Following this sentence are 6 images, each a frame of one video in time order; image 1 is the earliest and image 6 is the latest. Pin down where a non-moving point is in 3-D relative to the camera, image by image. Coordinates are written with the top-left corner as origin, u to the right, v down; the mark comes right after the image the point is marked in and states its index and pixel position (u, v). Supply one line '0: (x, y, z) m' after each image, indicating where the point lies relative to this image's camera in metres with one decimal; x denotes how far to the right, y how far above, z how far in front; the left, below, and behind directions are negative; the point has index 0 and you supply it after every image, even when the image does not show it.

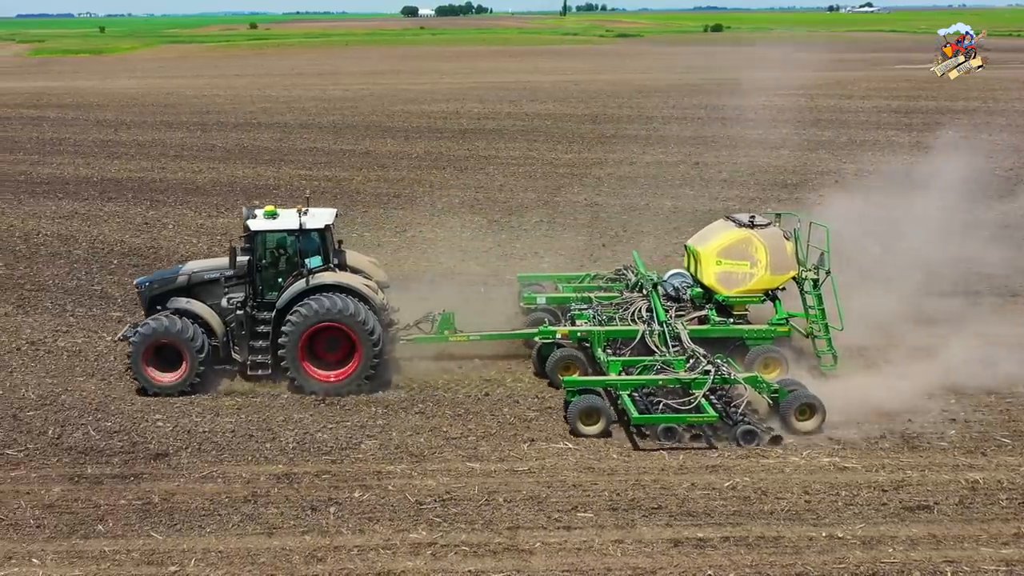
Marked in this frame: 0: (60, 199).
0: (-8.4, +1.6, +17.3) m
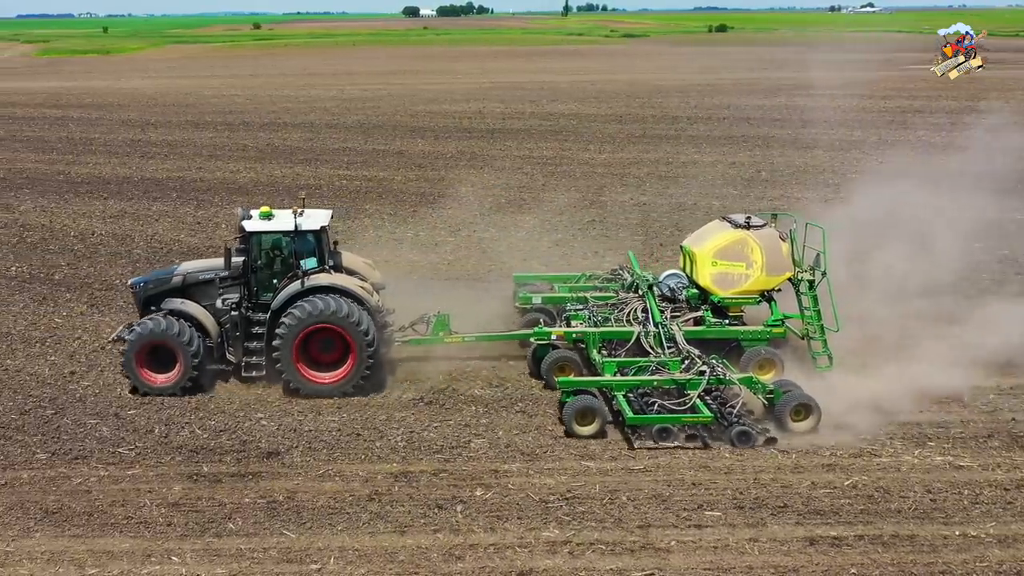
0: (-7.5, +1.7, +17.4) m
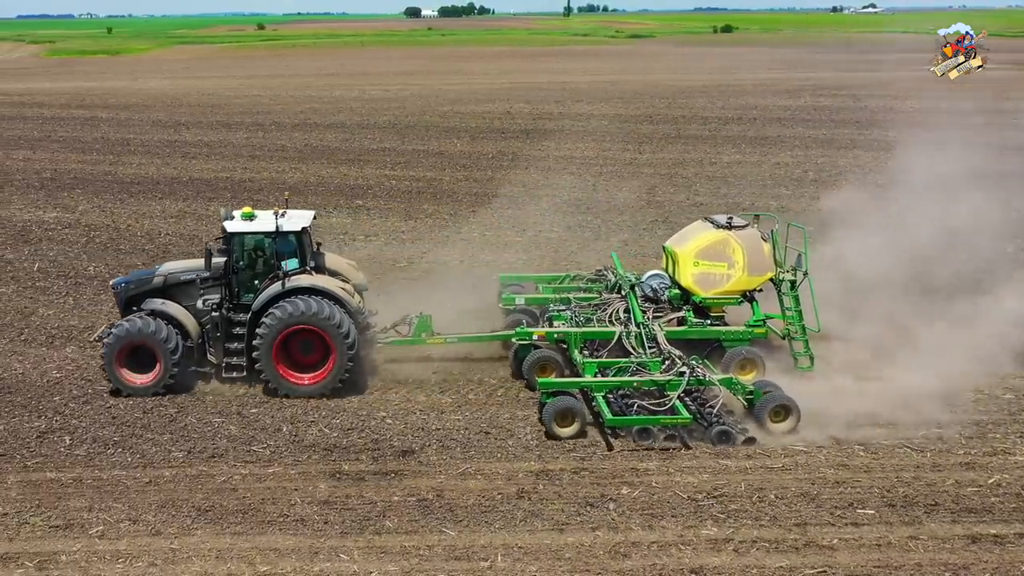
0: (-6.5, +1.7, +17.4) m
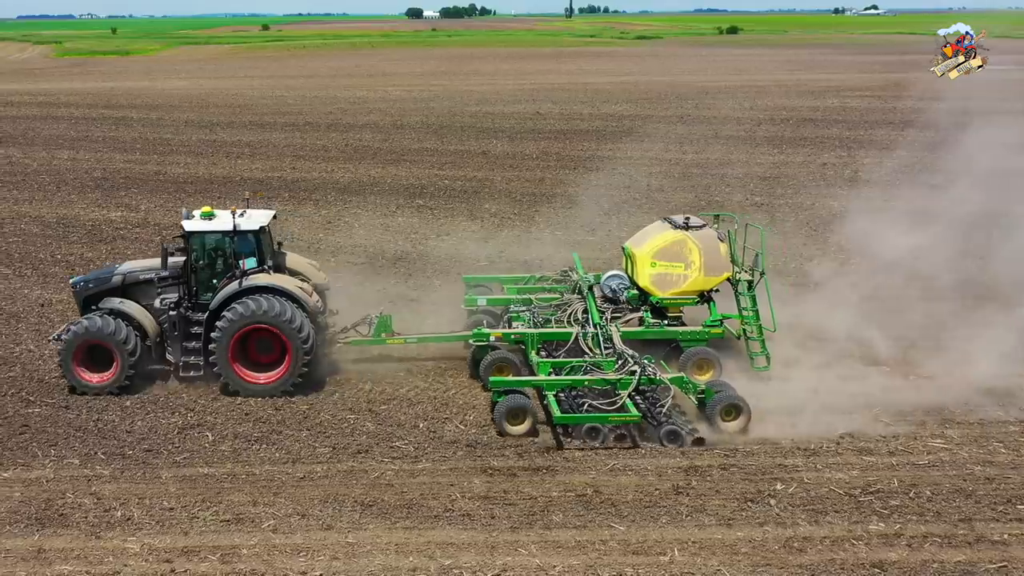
0: (-5.4, +1.7, +17.4) m
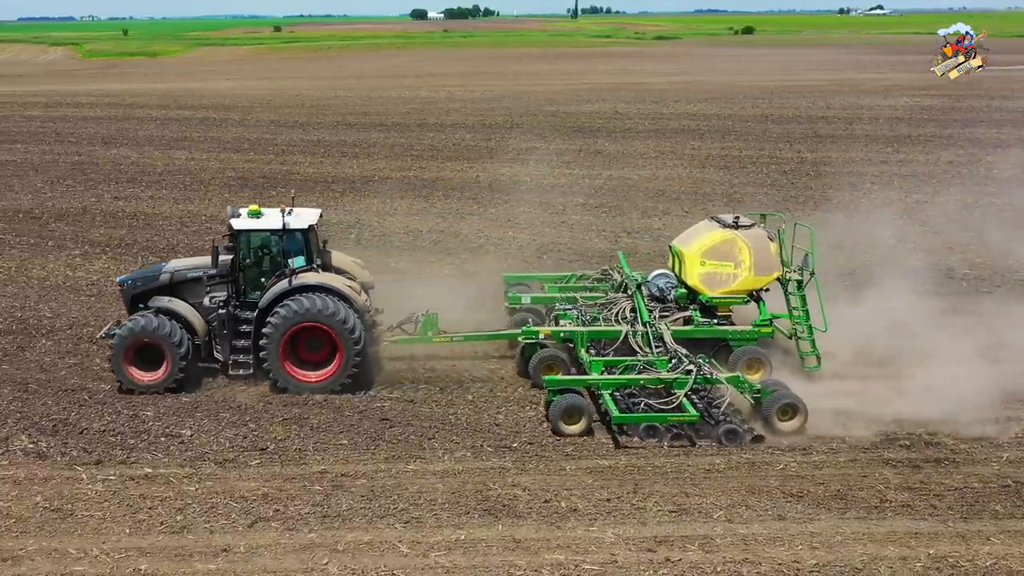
0: (-2.5, +1.7, +17.5) m
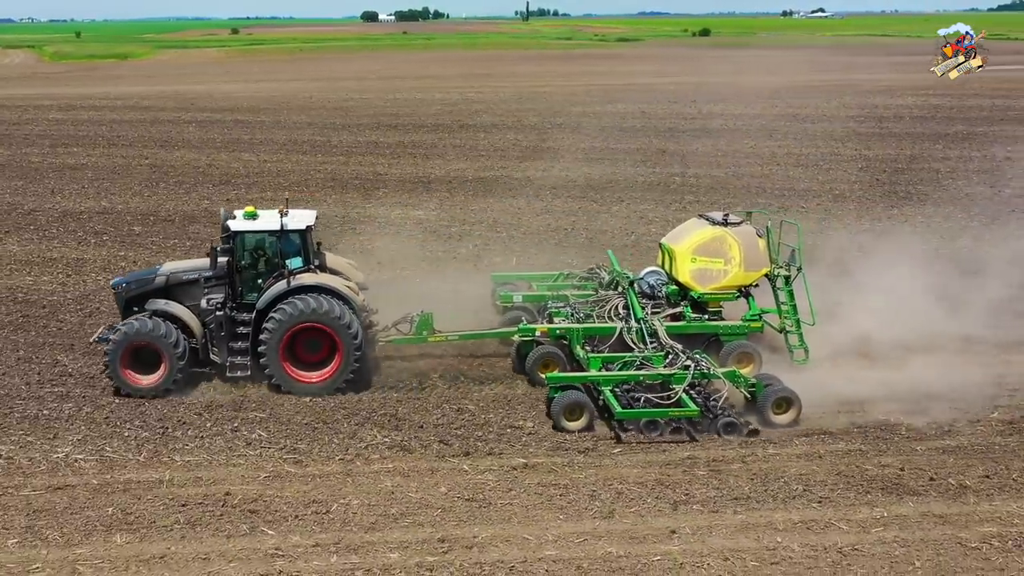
0: (-0.4, +1.7, +17.6) m
